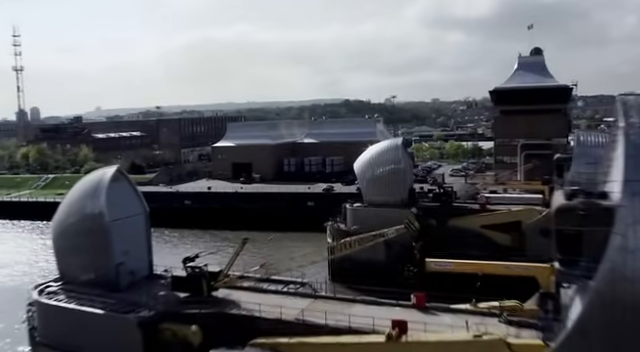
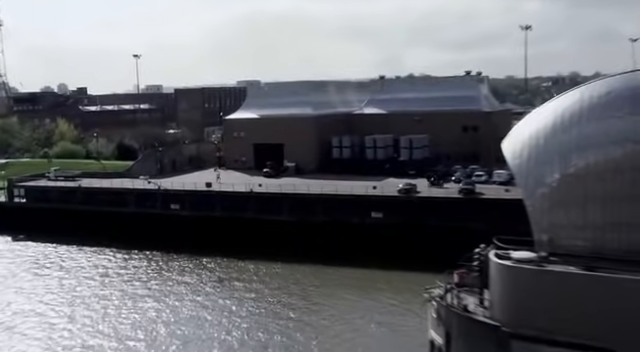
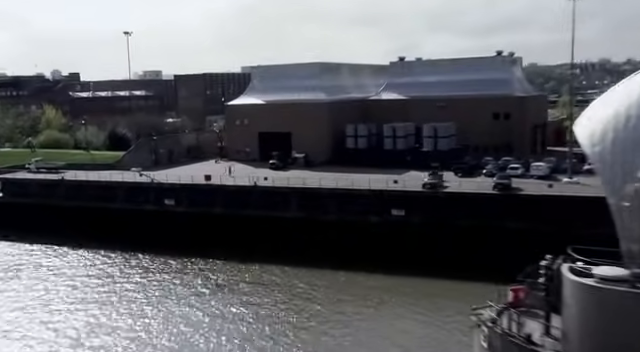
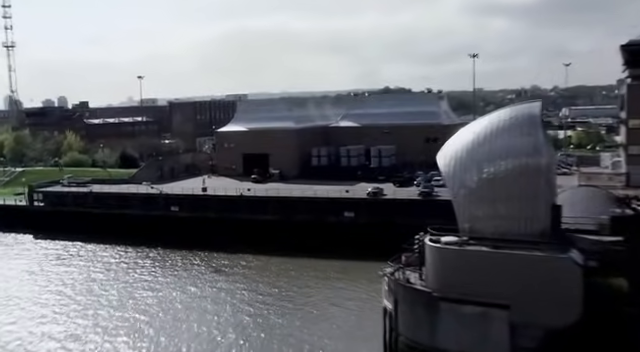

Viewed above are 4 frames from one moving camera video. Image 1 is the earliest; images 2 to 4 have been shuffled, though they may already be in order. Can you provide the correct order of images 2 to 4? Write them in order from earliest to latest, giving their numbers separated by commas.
4, 2, 3
